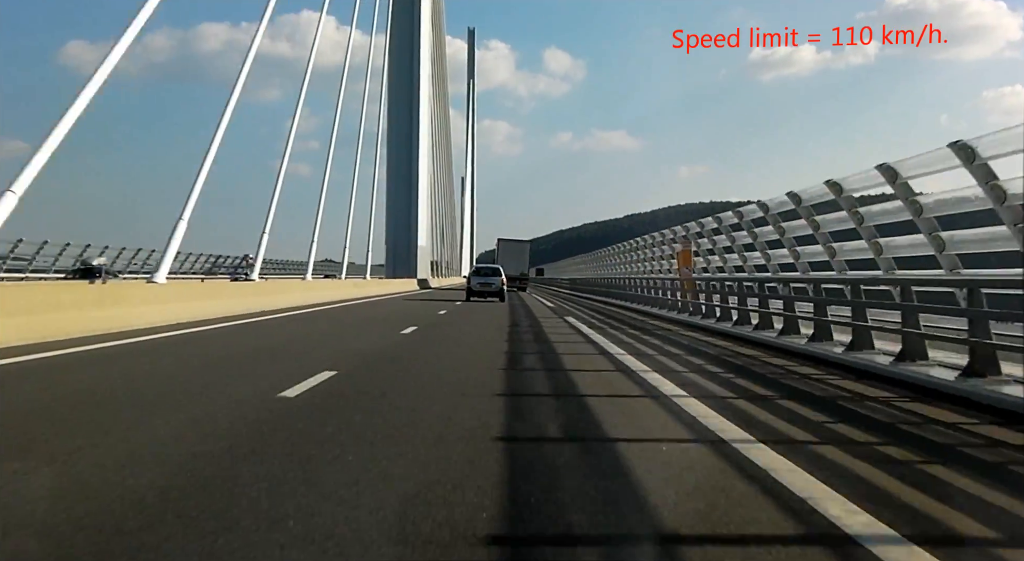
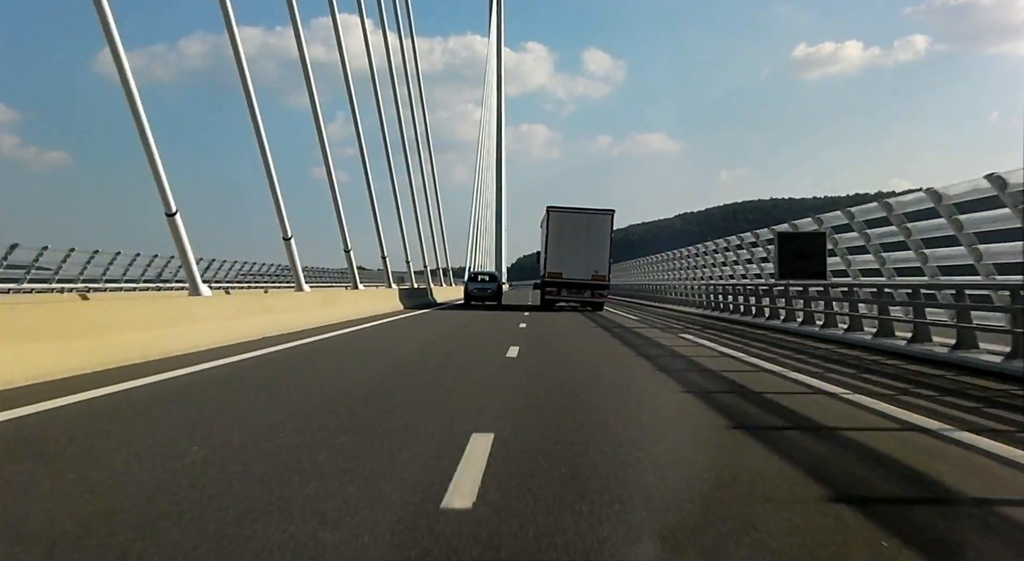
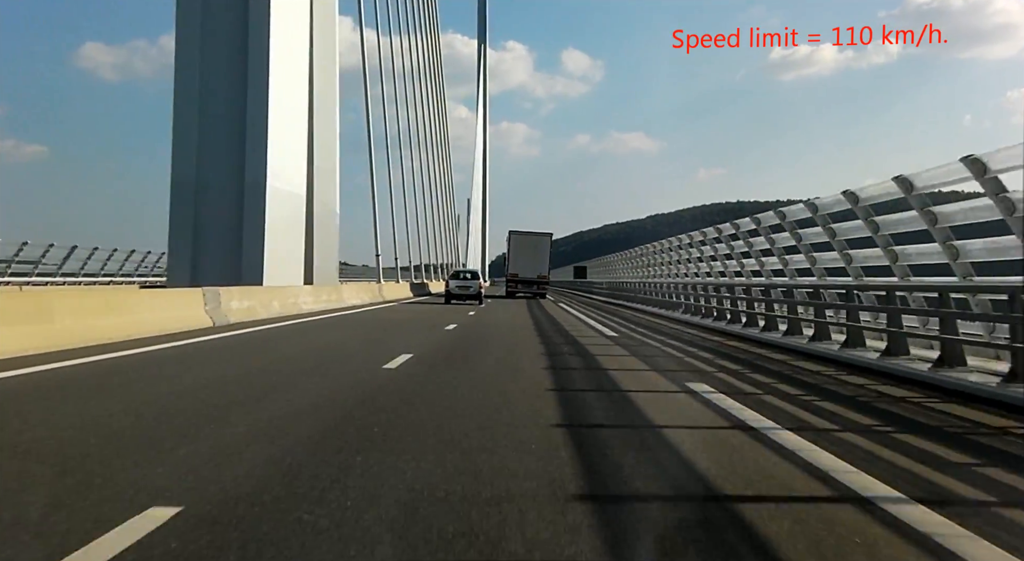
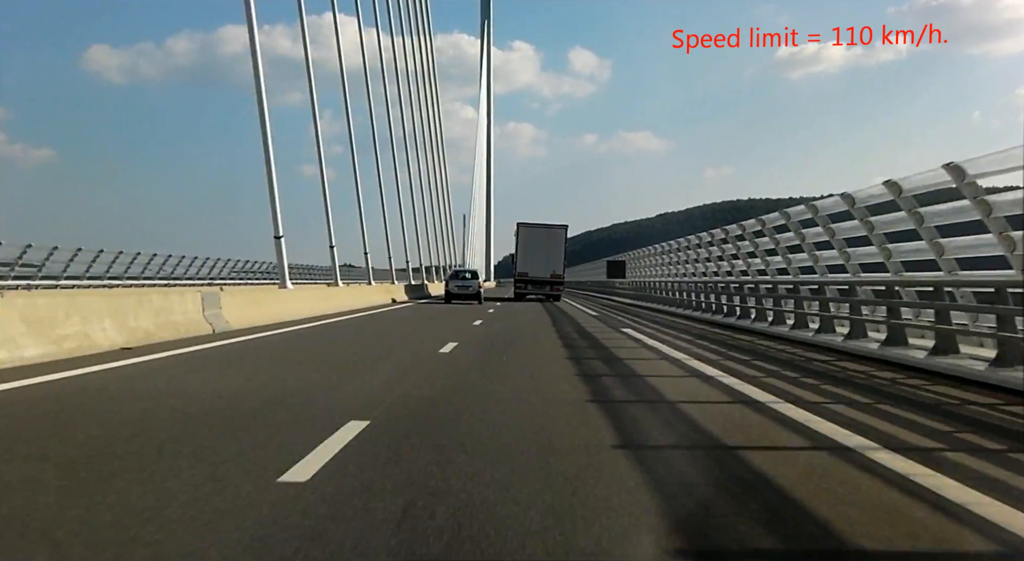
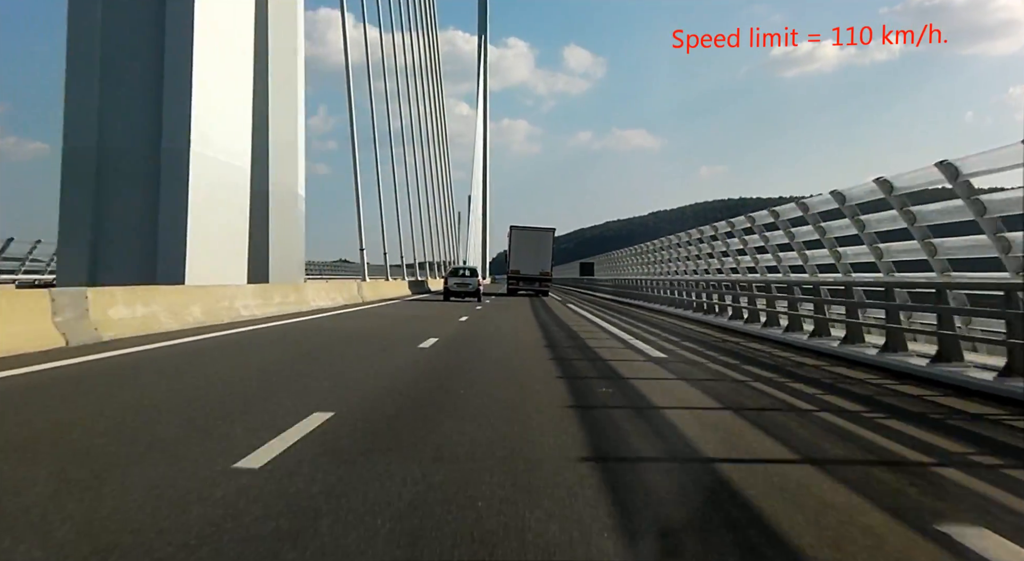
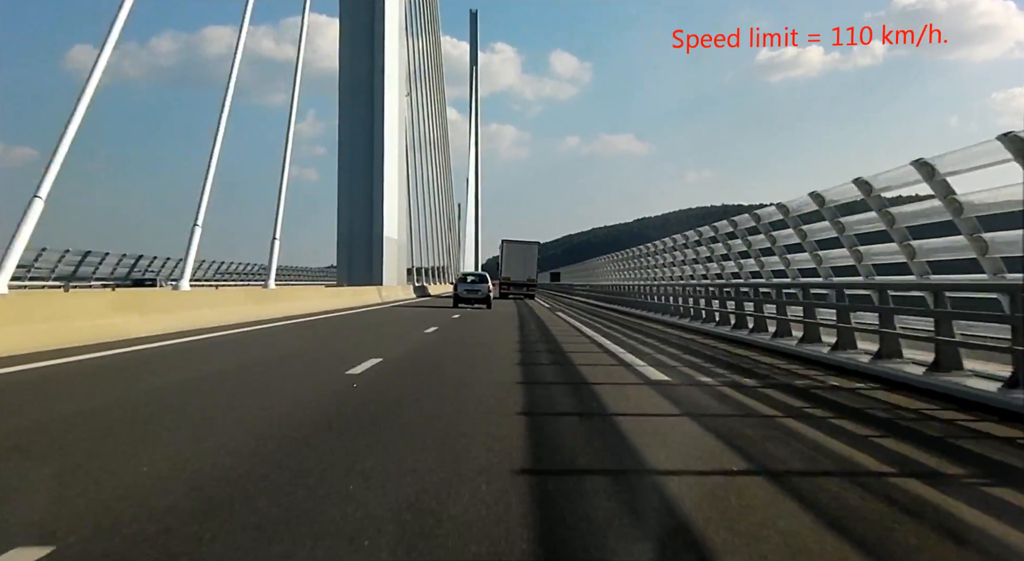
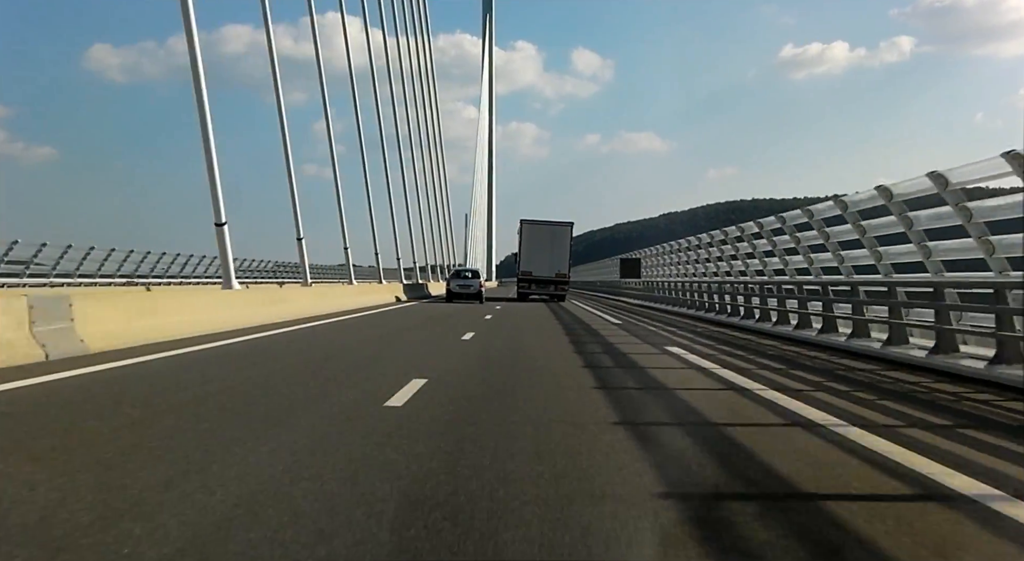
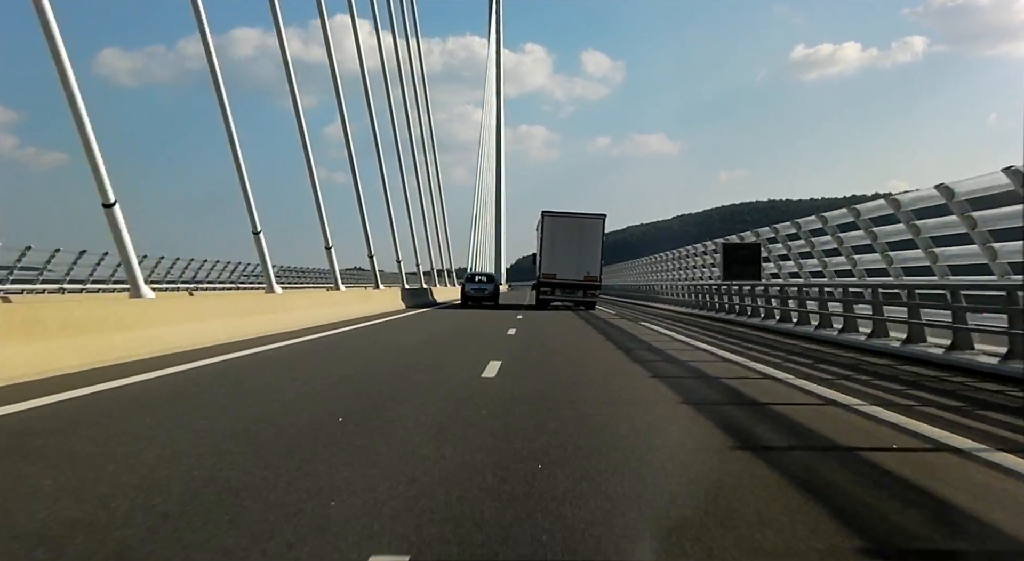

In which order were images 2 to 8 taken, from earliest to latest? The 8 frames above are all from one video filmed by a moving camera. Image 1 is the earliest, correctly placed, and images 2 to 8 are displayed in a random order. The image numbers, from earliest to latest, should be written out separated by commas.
6, 3, 5, 4, 7, 8, 2
